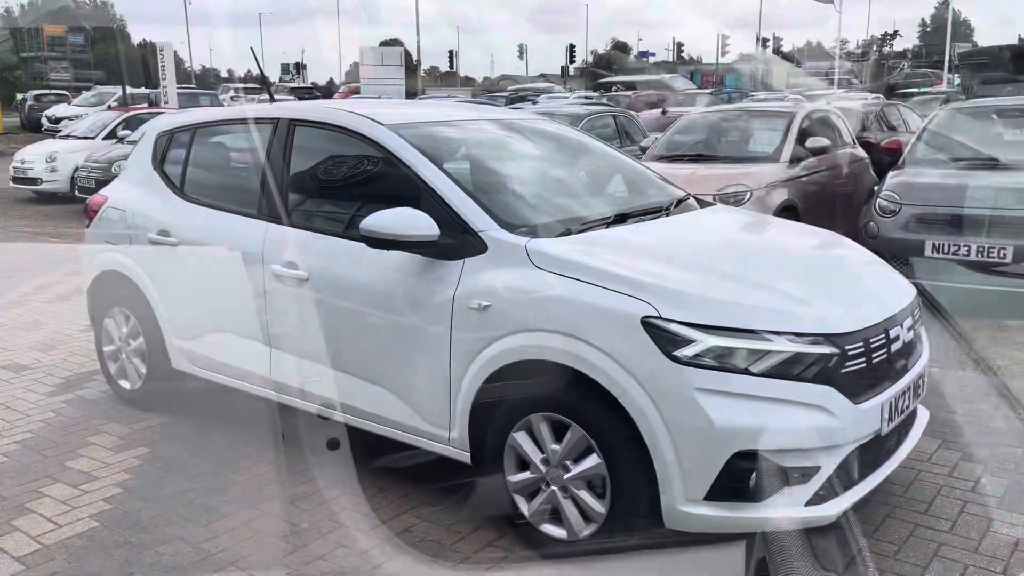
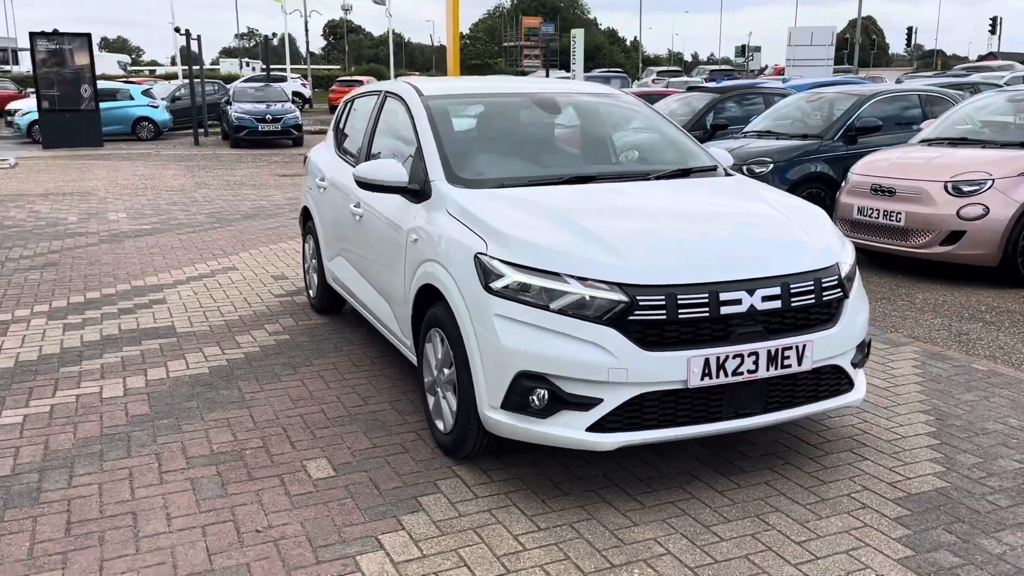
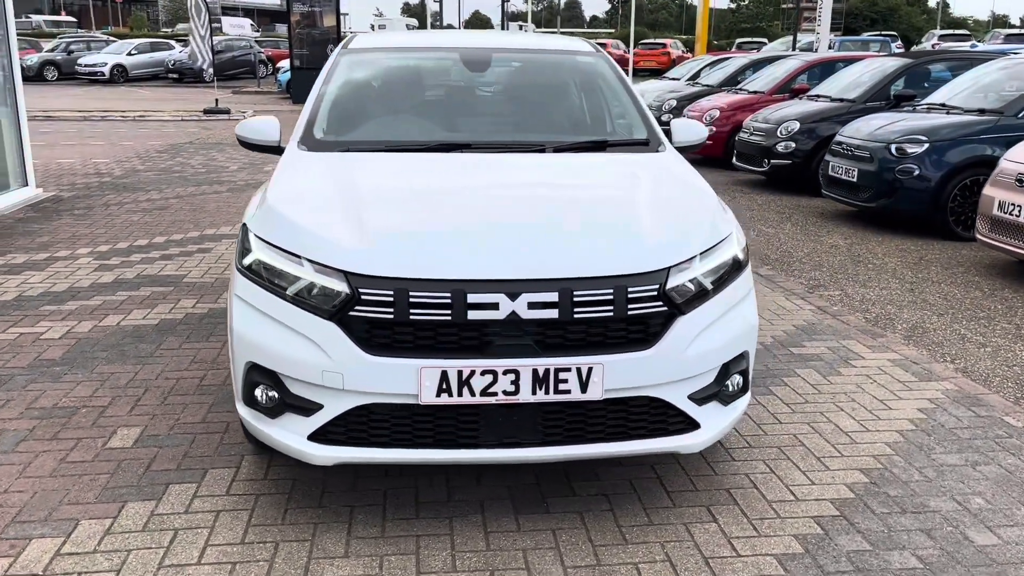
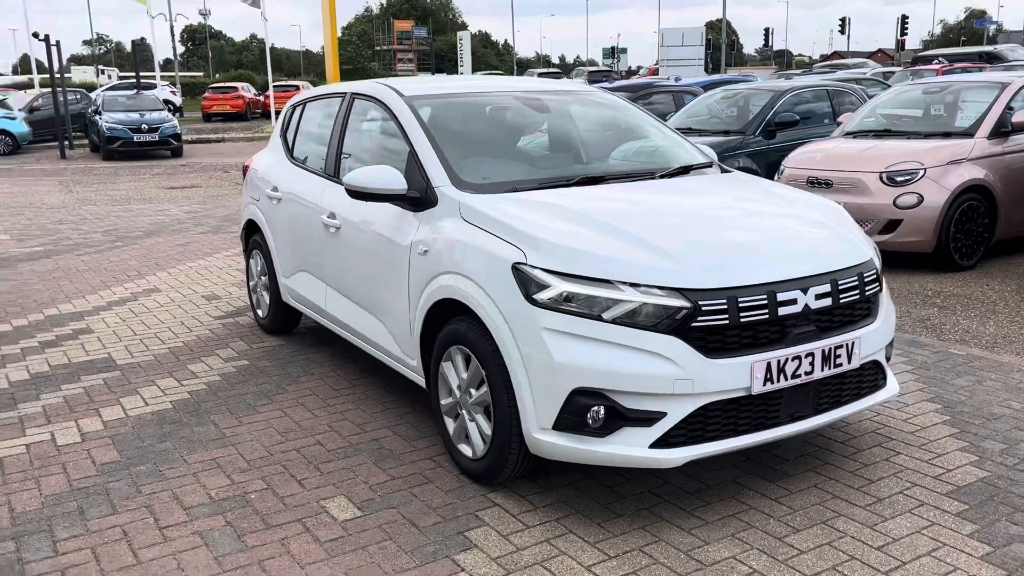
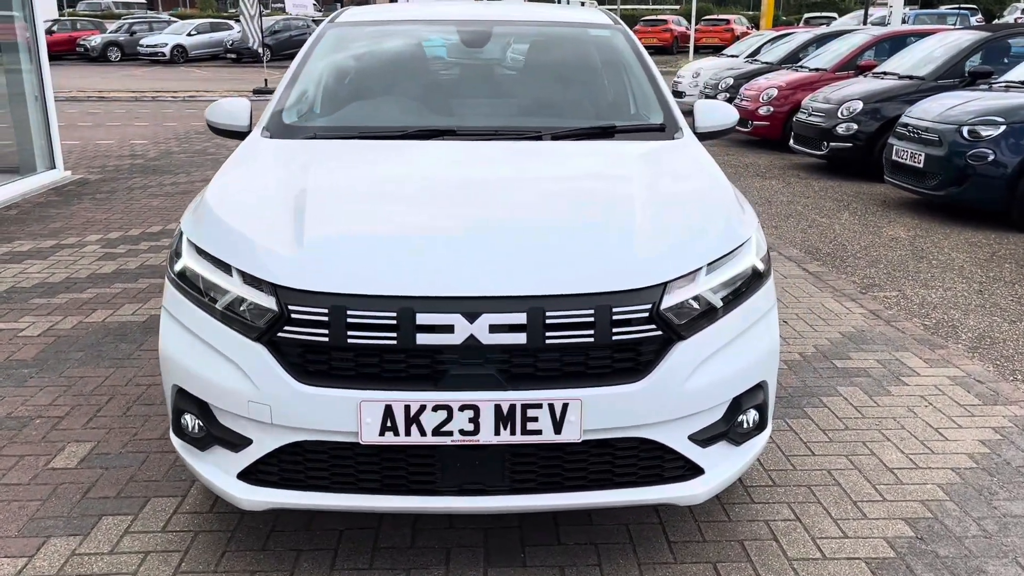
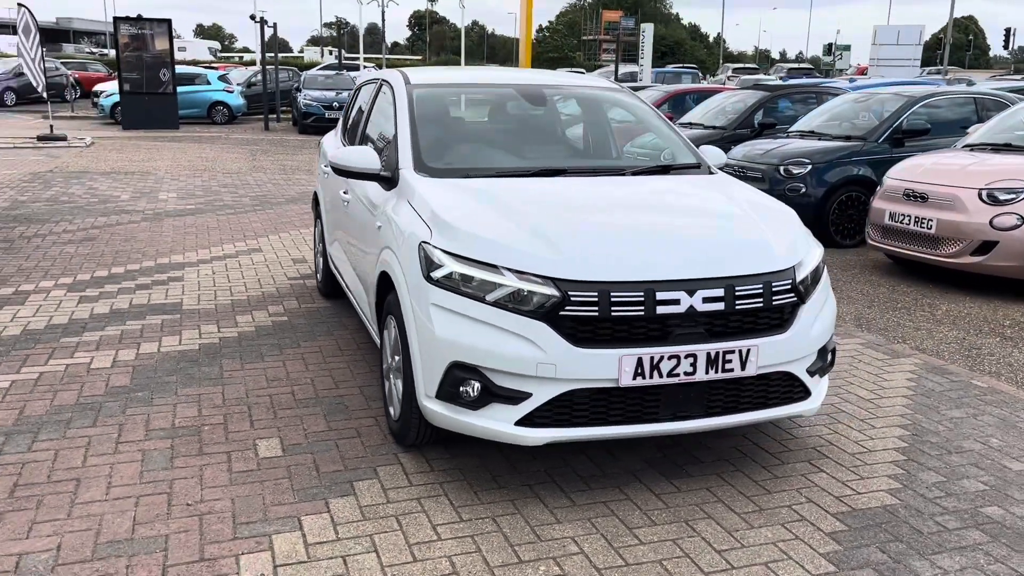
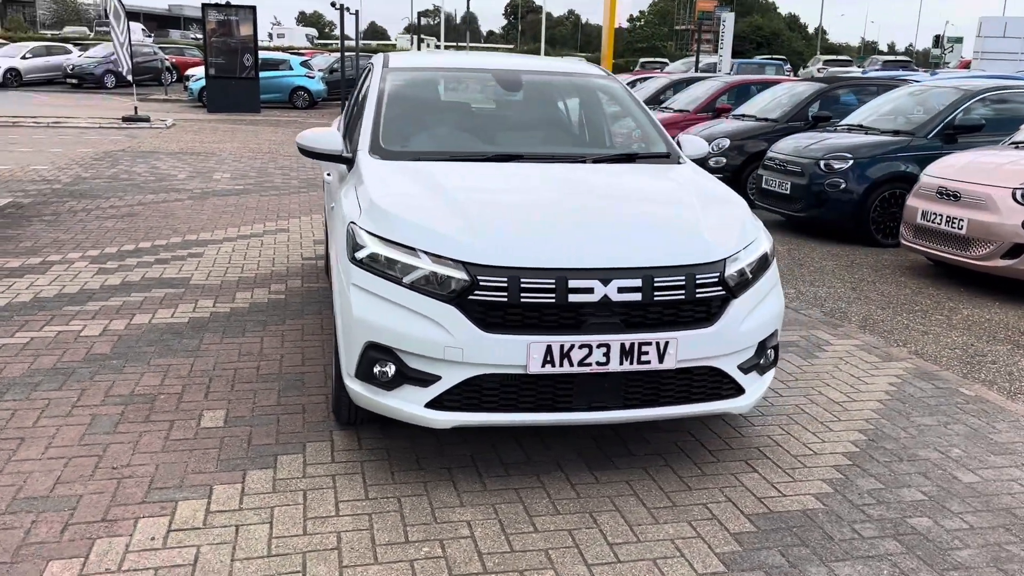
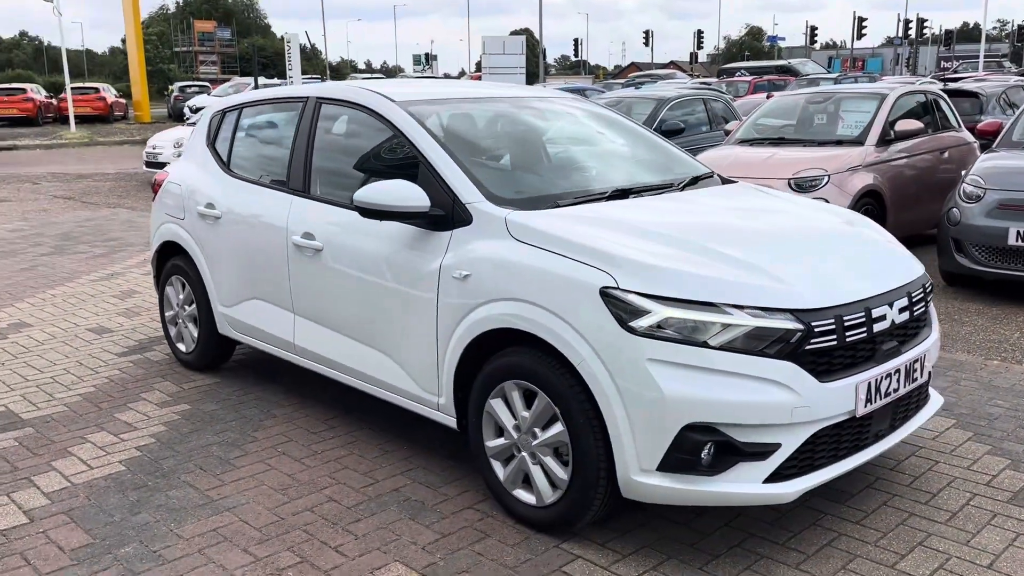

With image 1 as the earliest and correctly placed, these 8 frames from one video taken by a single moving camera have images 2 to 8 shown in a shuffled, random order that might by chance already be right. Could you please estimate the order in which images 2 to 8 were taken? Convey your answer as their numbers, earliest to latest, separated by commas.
8, 4, 2, 6, 7, 3, 5
